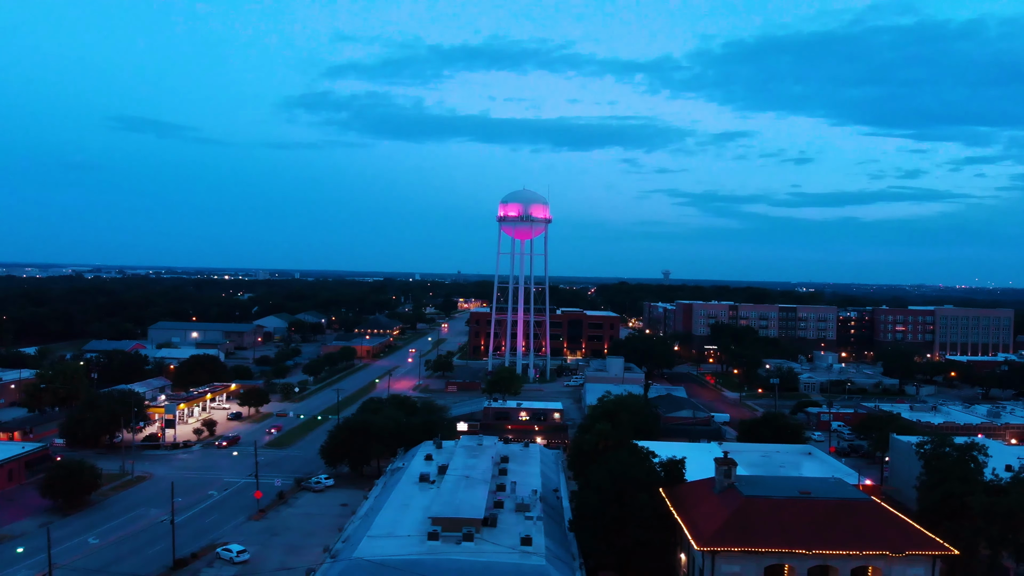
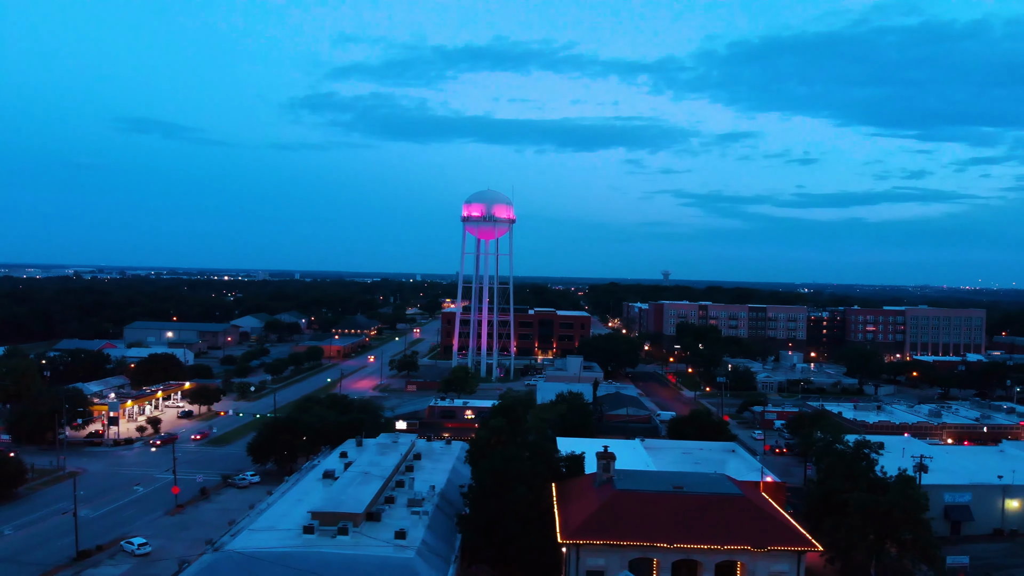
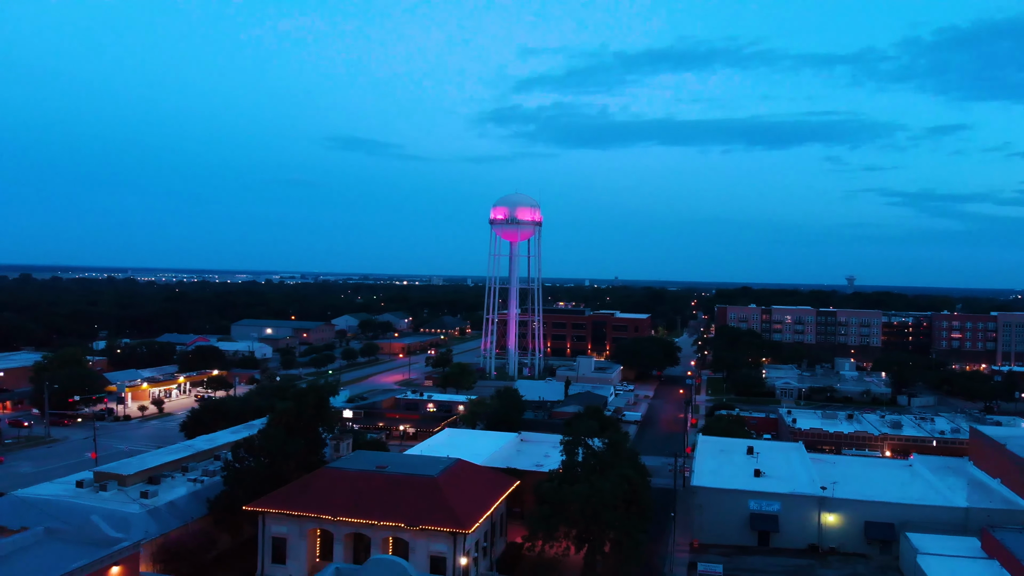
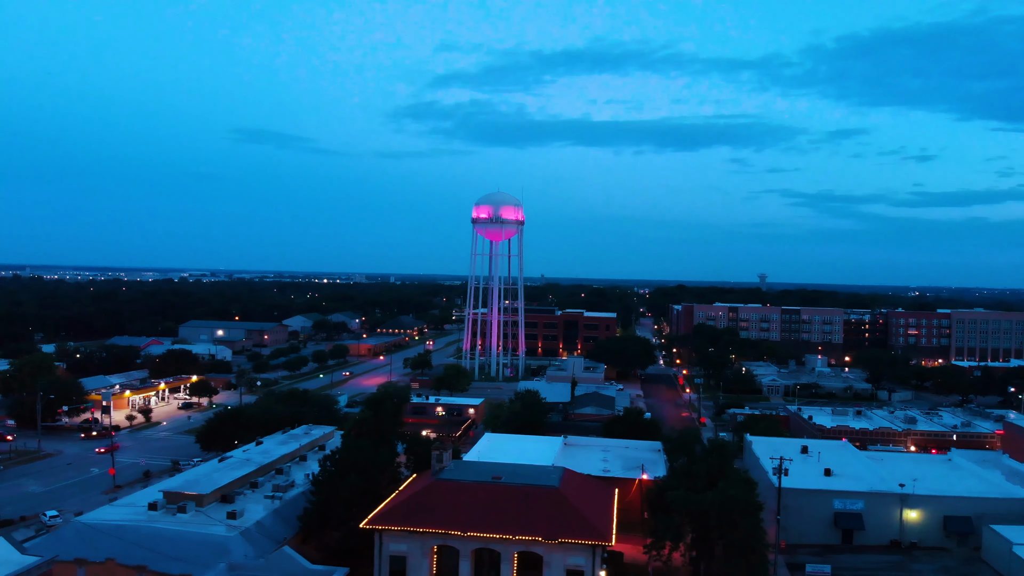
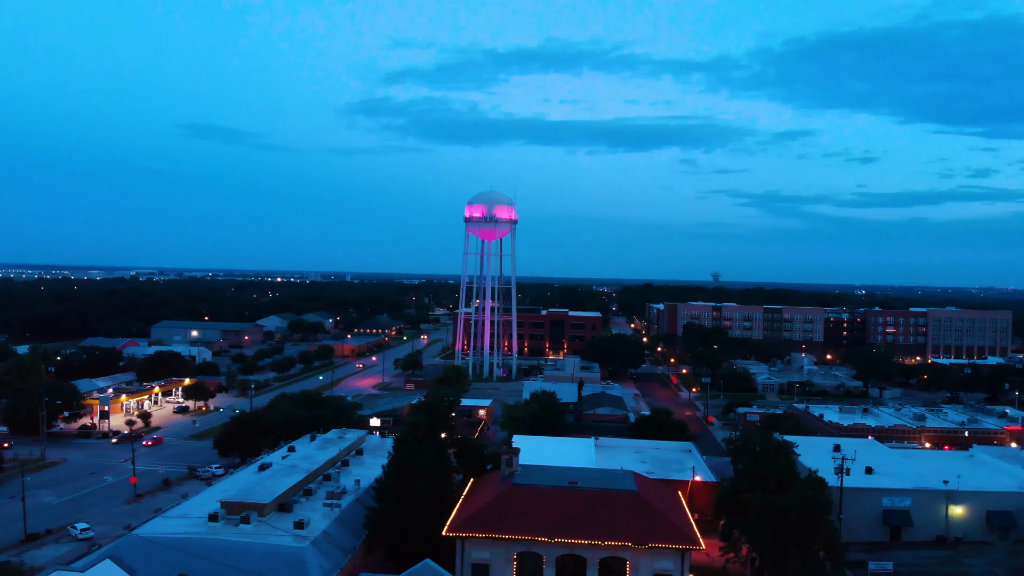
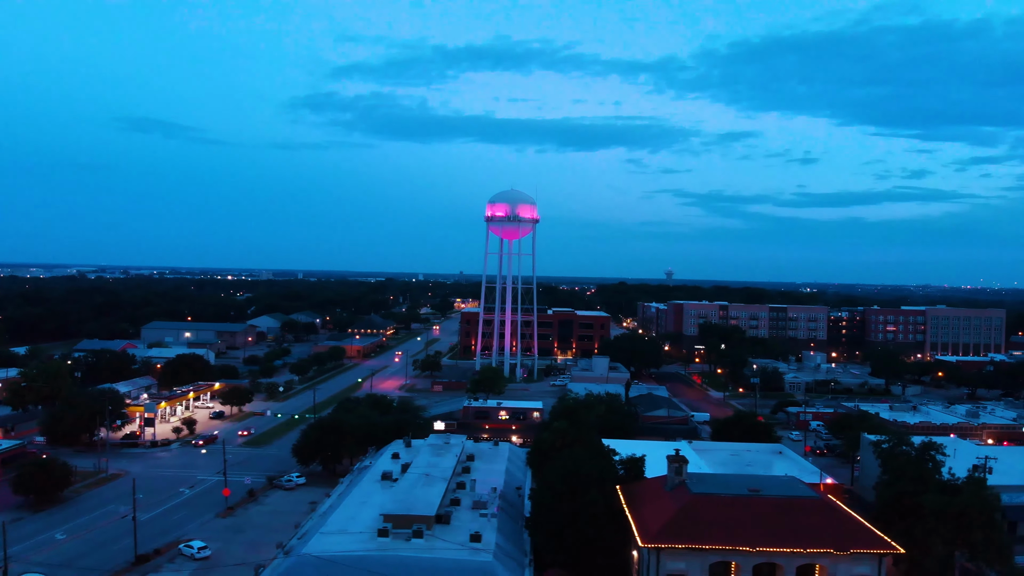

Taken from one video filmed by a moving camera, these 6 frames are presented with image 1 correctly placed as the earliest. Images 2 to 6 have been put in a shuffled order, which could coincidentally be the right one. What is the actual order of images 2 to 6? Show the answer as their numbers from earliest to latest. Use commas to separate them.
6, 2, 5, 4, 3
